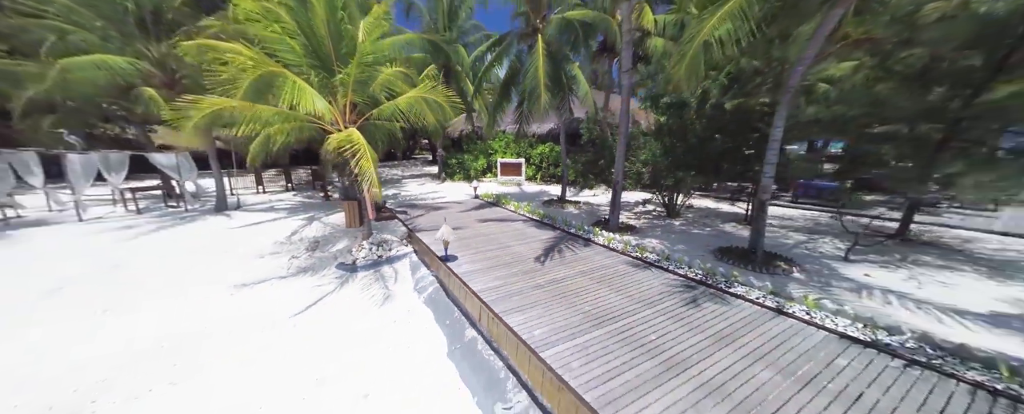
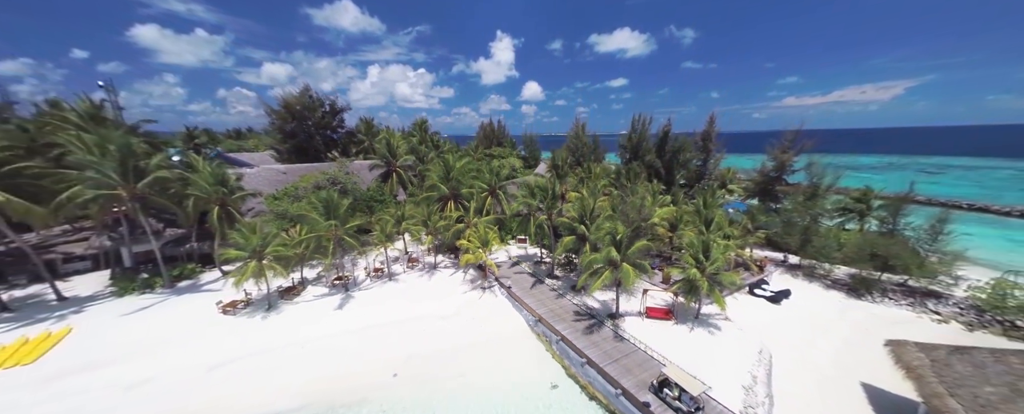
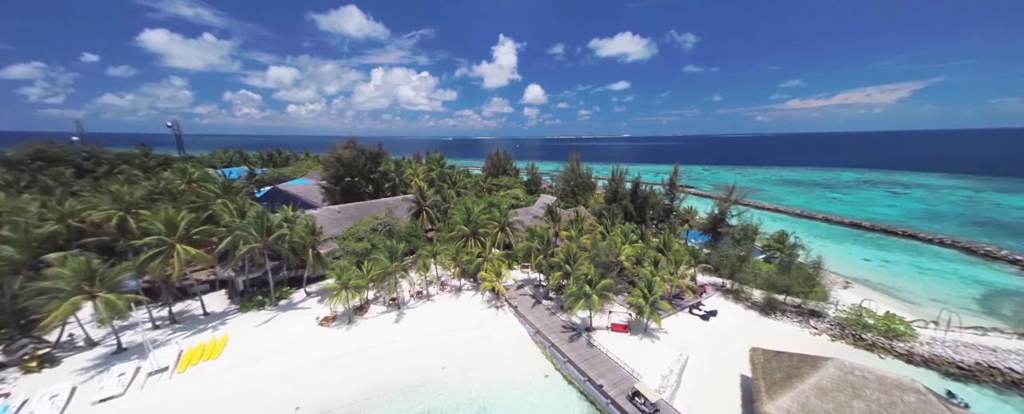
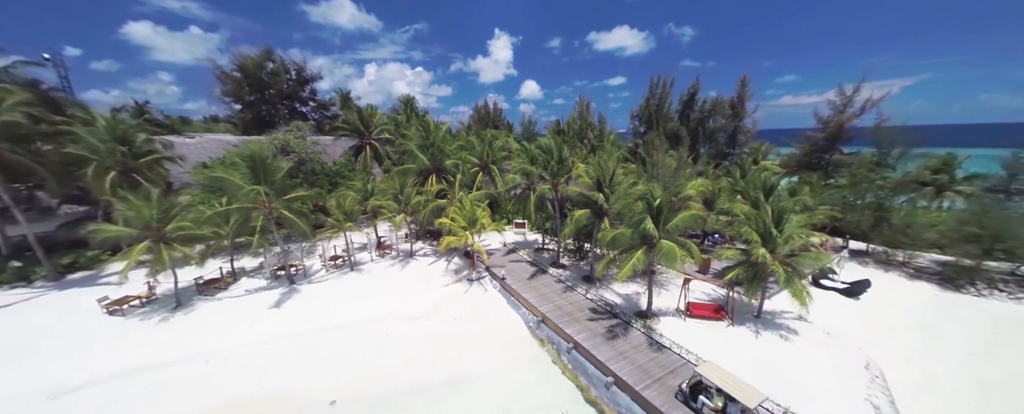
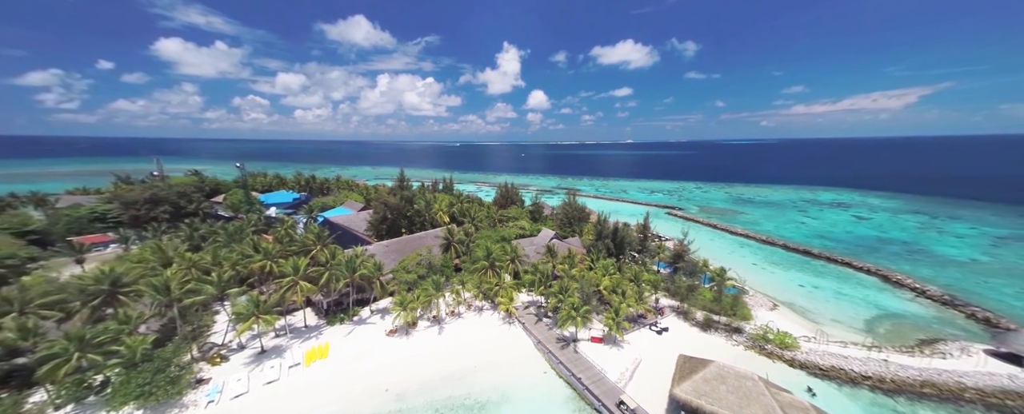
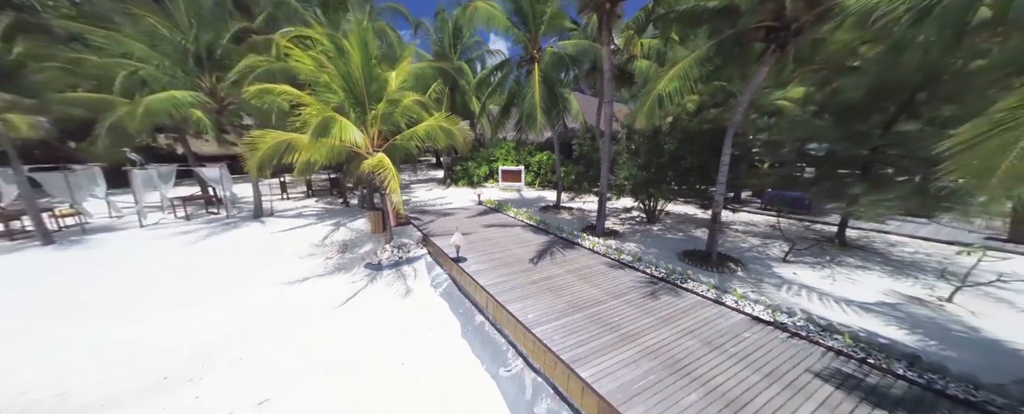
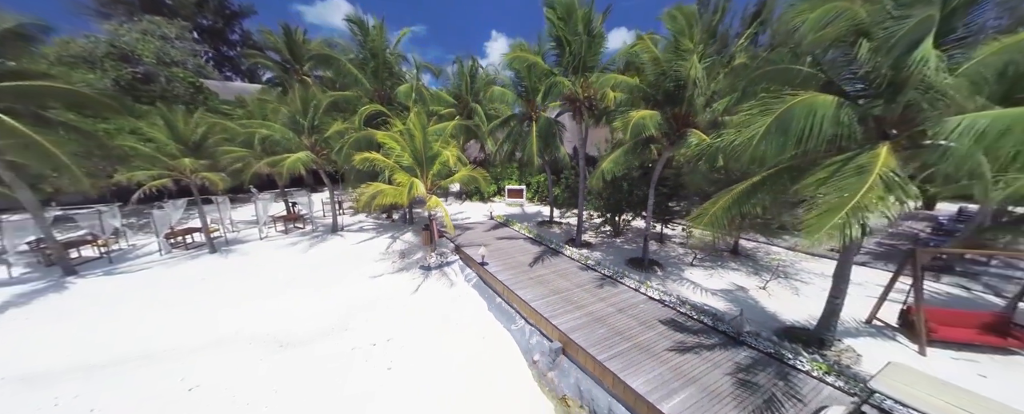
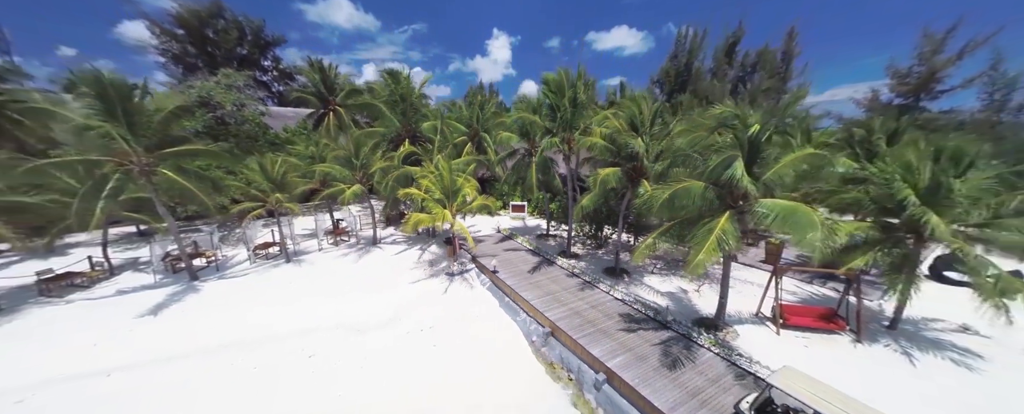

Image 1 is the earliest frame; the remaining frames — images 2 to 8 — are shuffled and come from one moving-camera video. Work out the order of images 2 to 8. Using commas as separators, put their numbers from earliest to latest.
6, 7, 8, 4, 2, 3, 5
